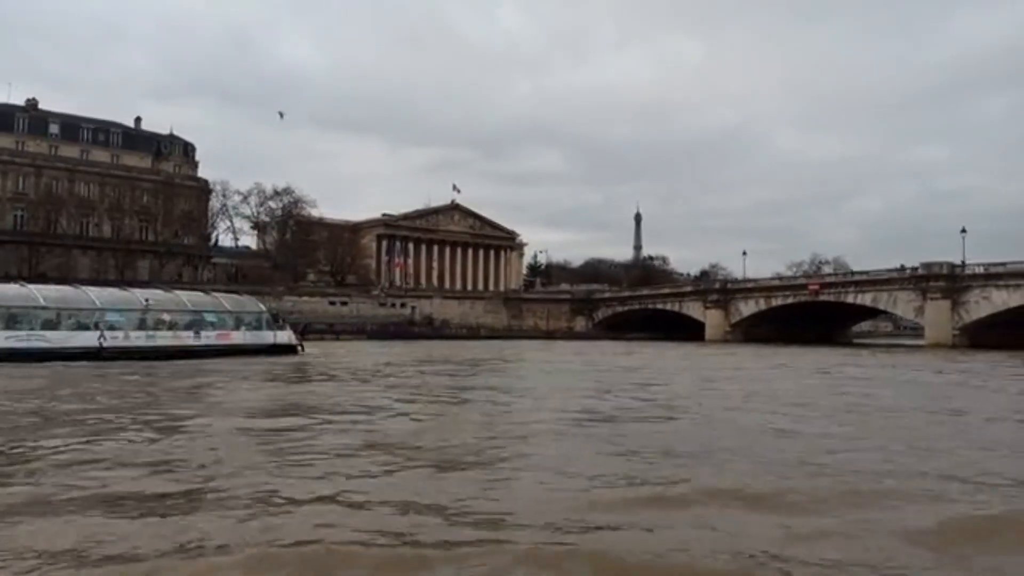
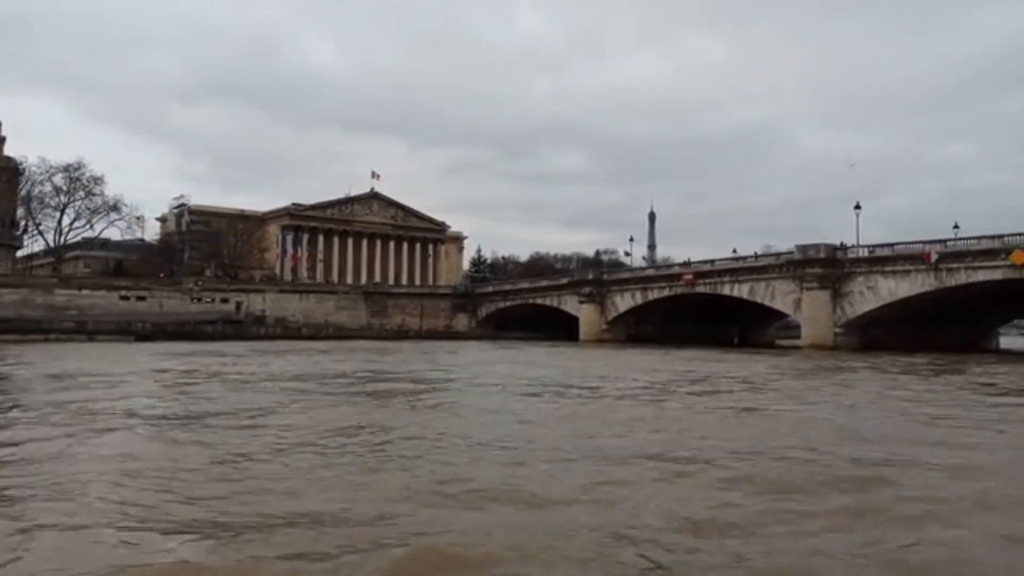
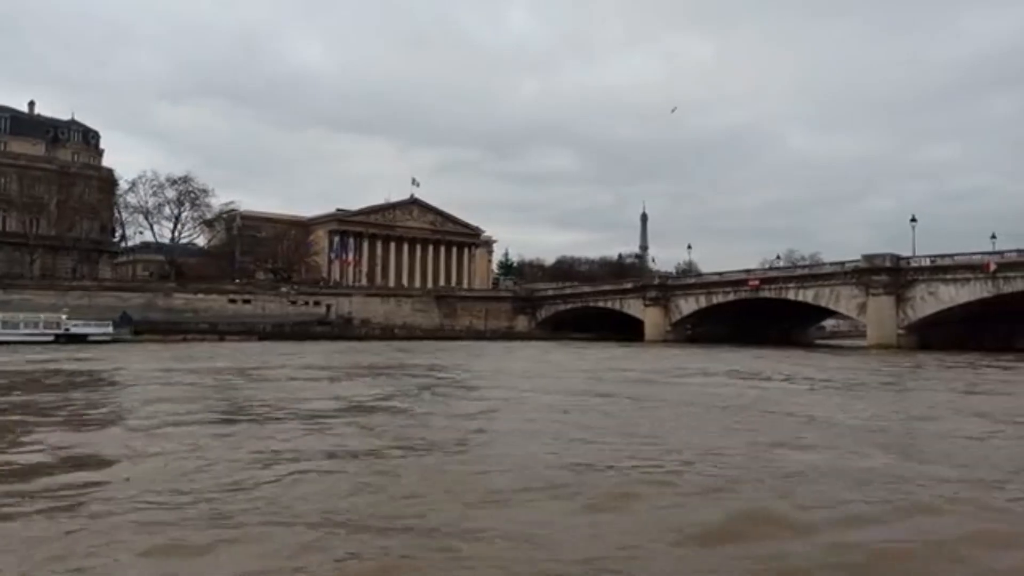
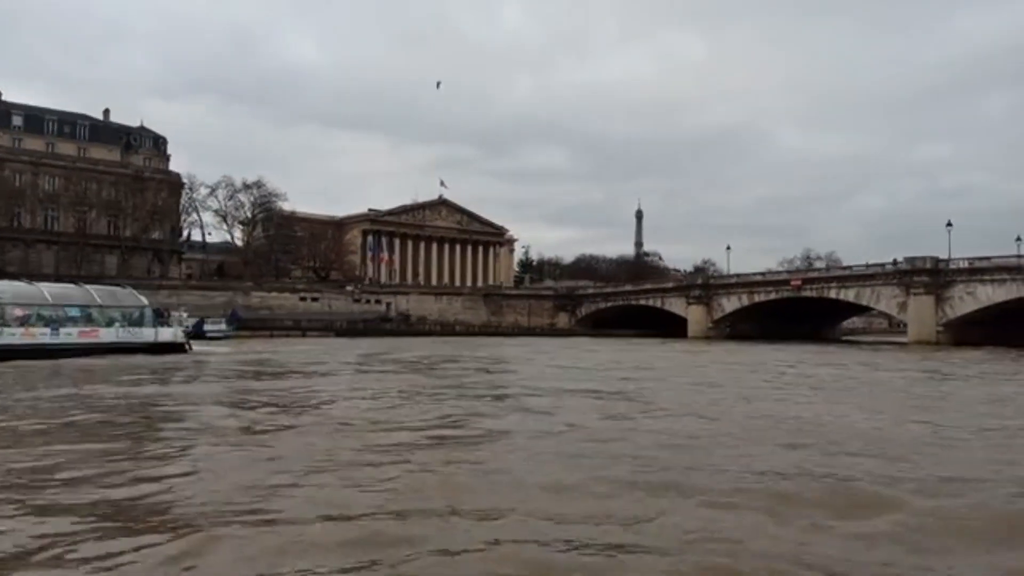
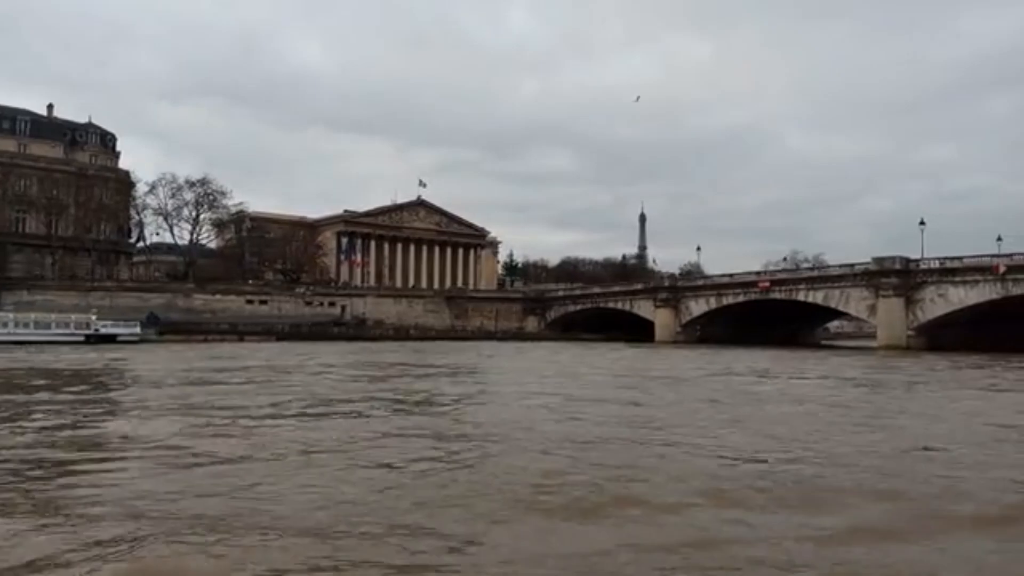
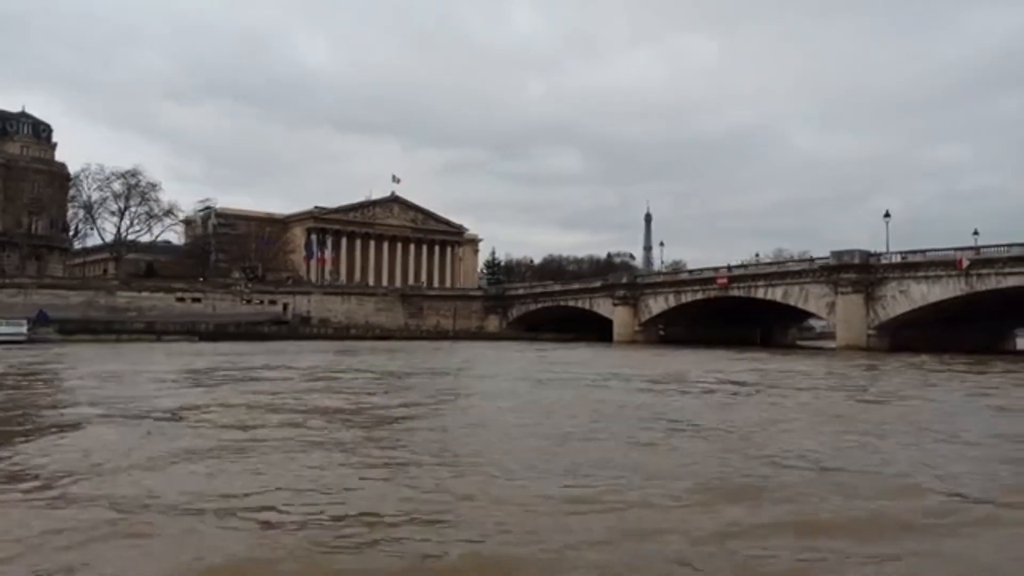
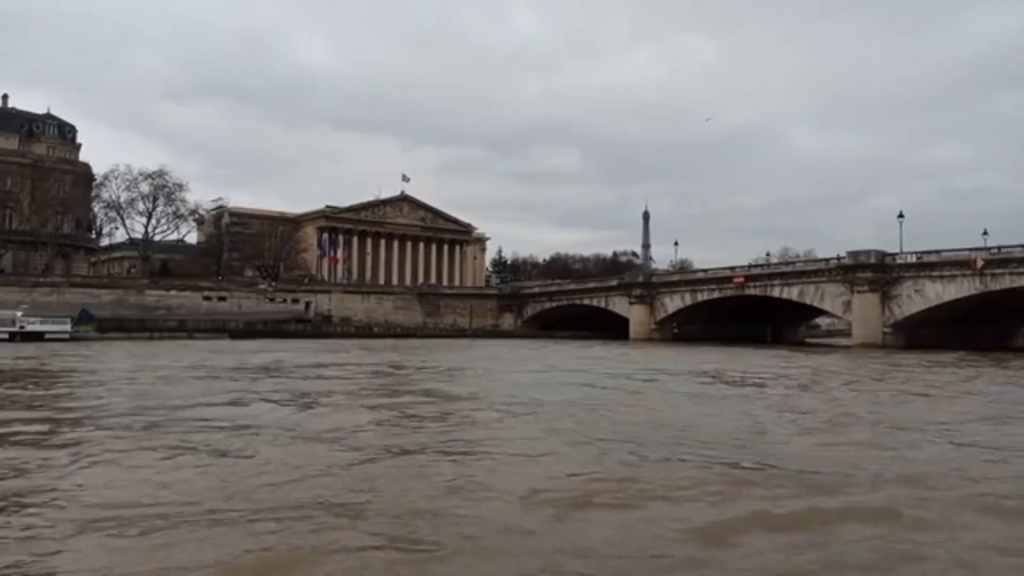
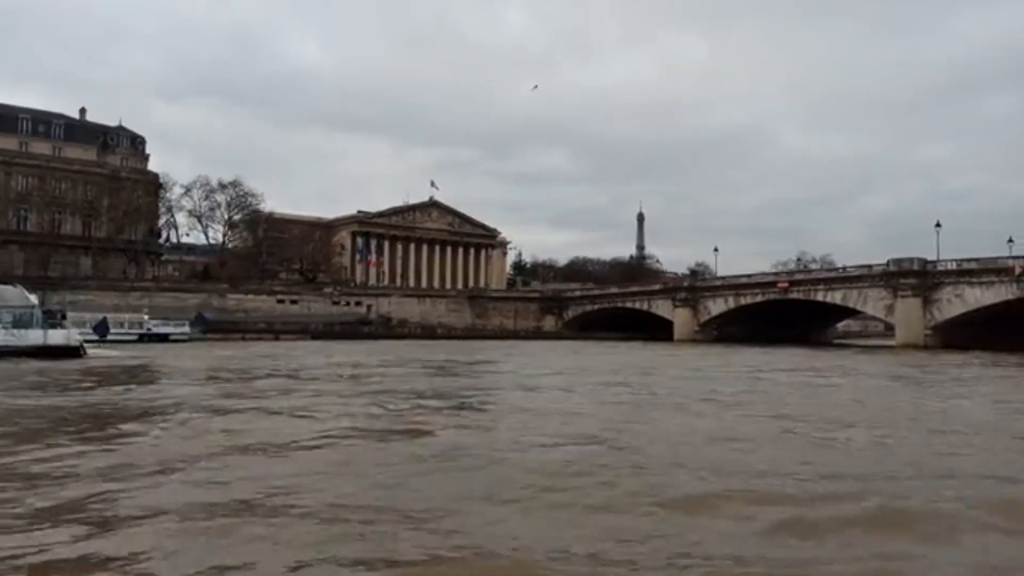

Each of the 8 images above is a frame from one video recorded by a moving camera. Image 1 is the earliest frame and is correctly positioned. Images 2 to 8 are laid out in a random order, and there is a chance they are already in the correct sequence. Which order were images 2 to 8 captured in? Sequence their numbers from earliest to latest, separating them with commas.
4, 8, 5, 3, 7, 6, 2
